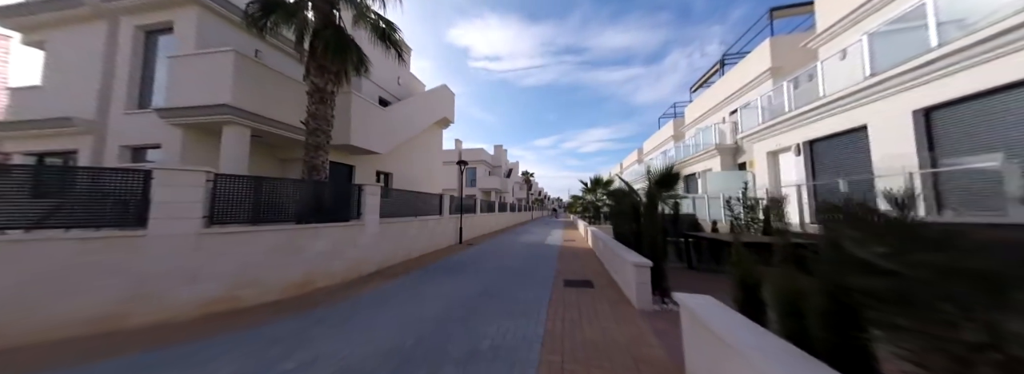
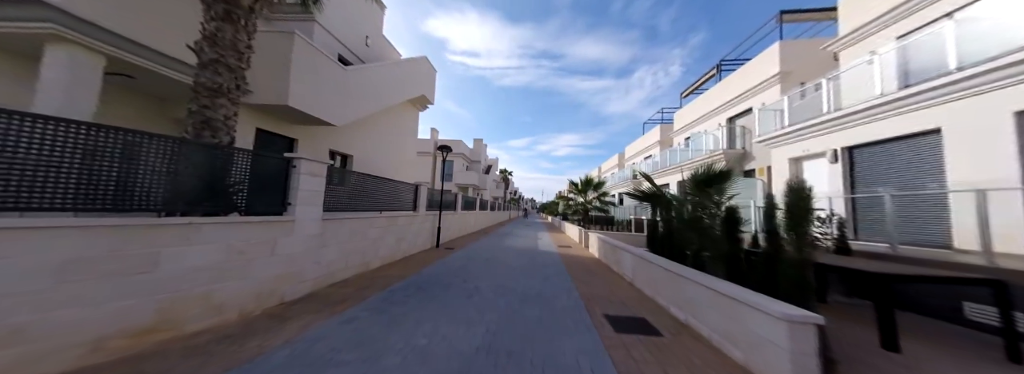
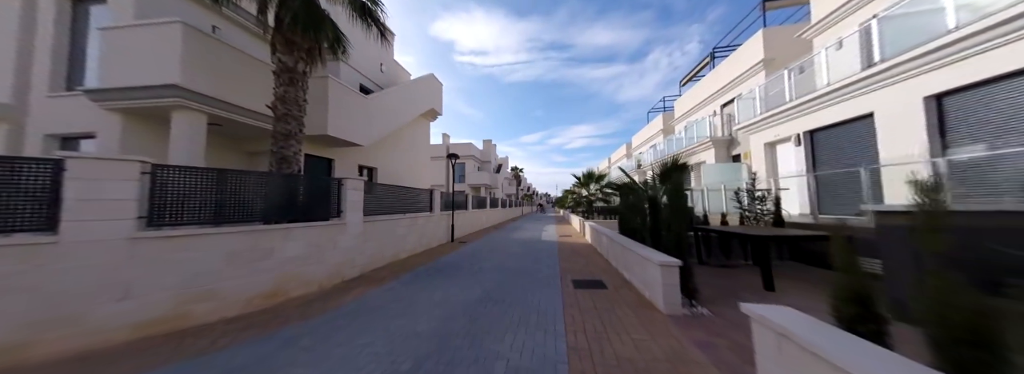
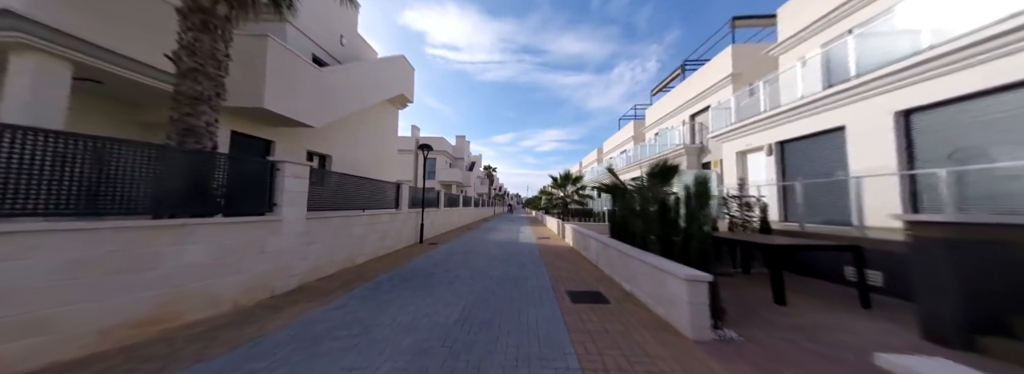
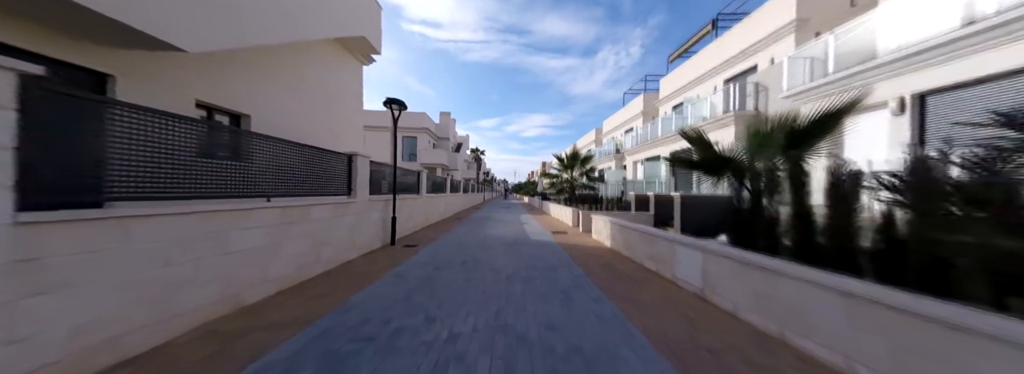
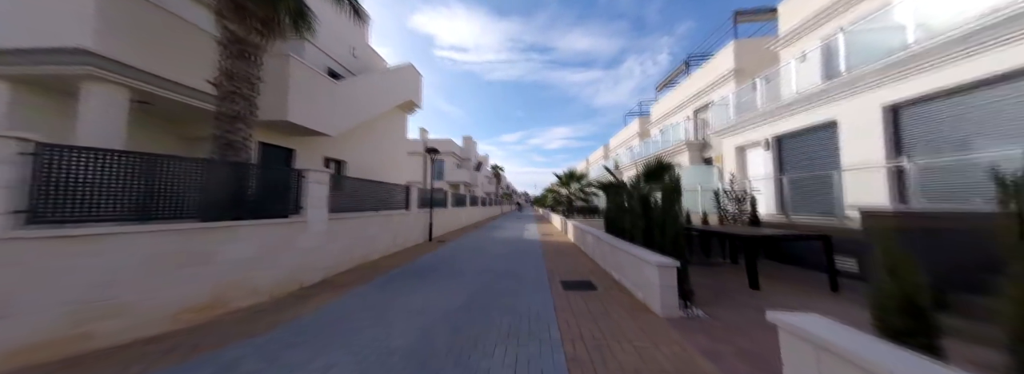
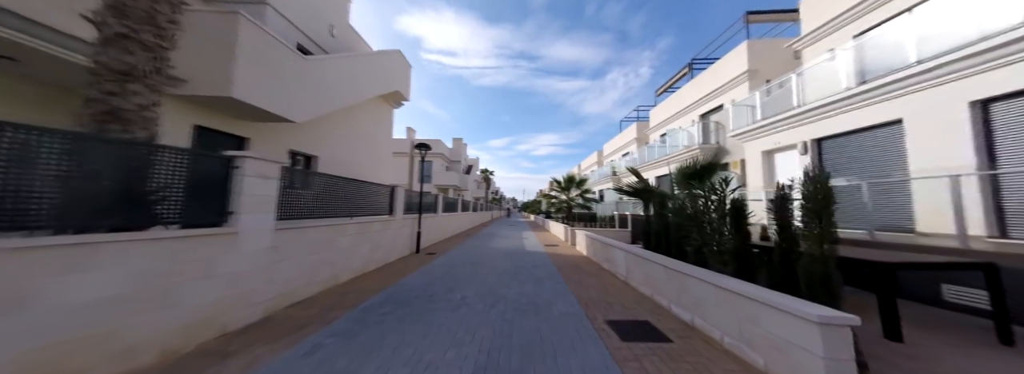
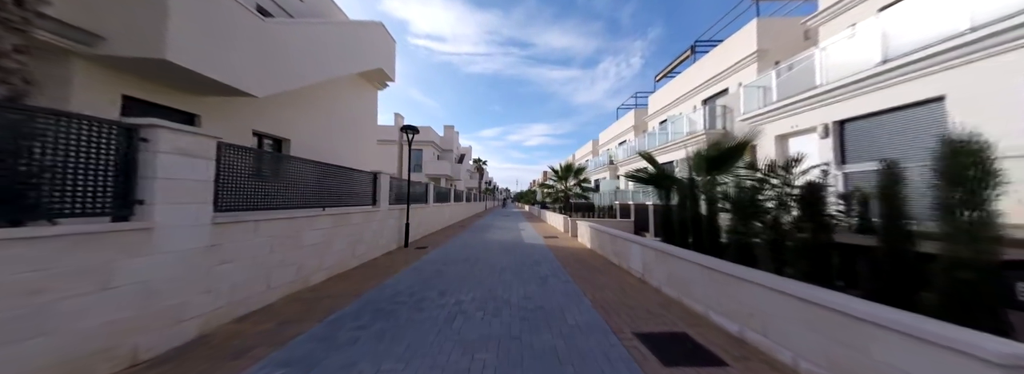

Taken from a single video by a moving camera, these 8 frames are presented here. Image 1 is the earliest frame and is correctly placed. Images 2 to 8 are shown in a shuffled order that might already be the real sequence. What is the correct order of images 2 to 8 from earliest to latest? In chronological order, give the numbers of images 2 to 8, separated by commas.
3, 6, 4, 2, 7, 8, 5
